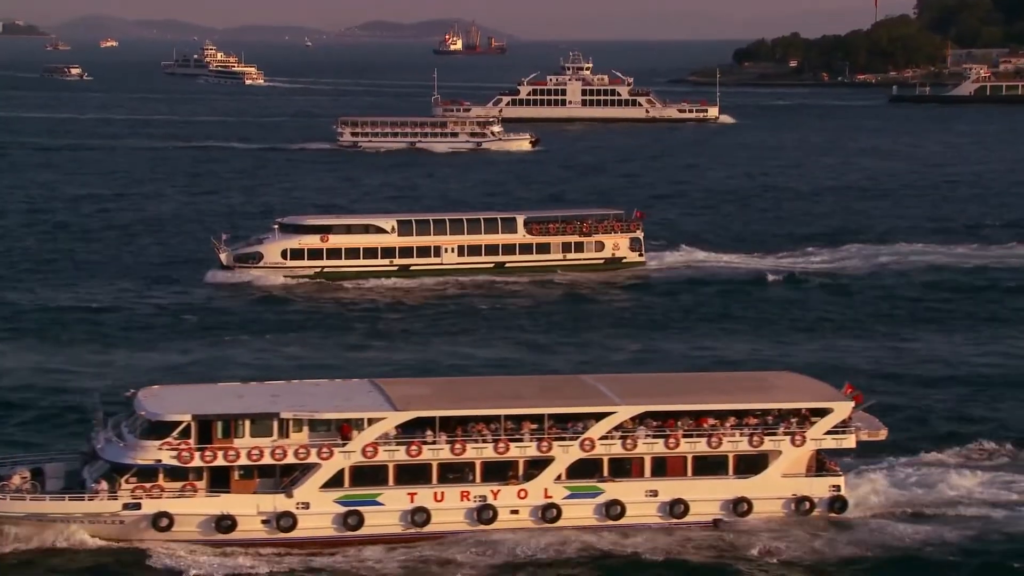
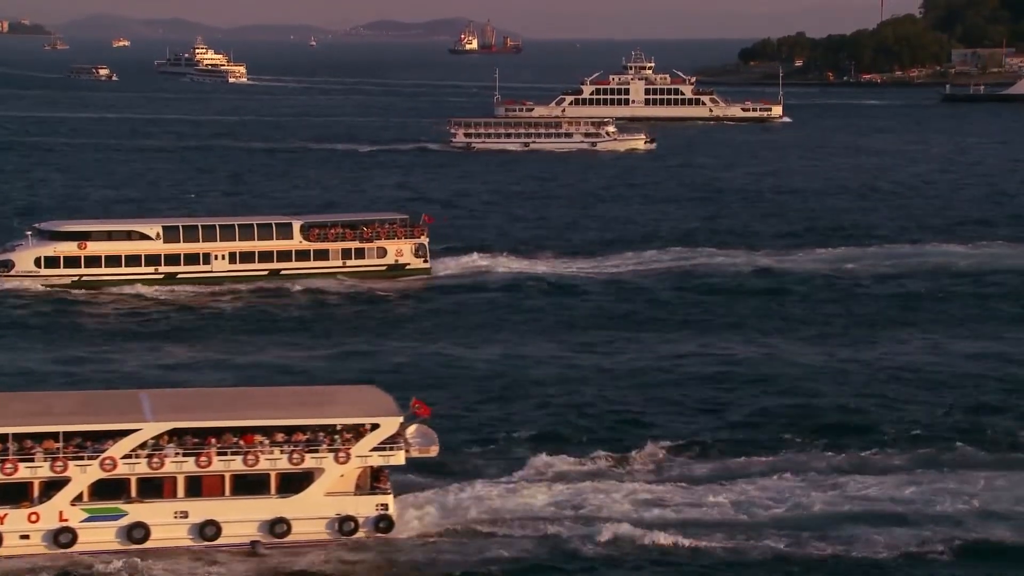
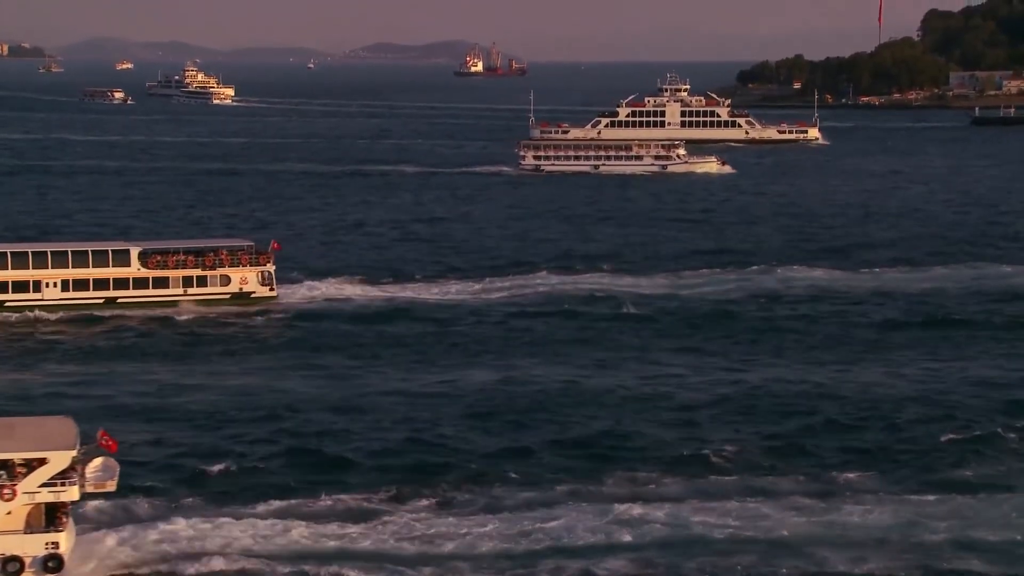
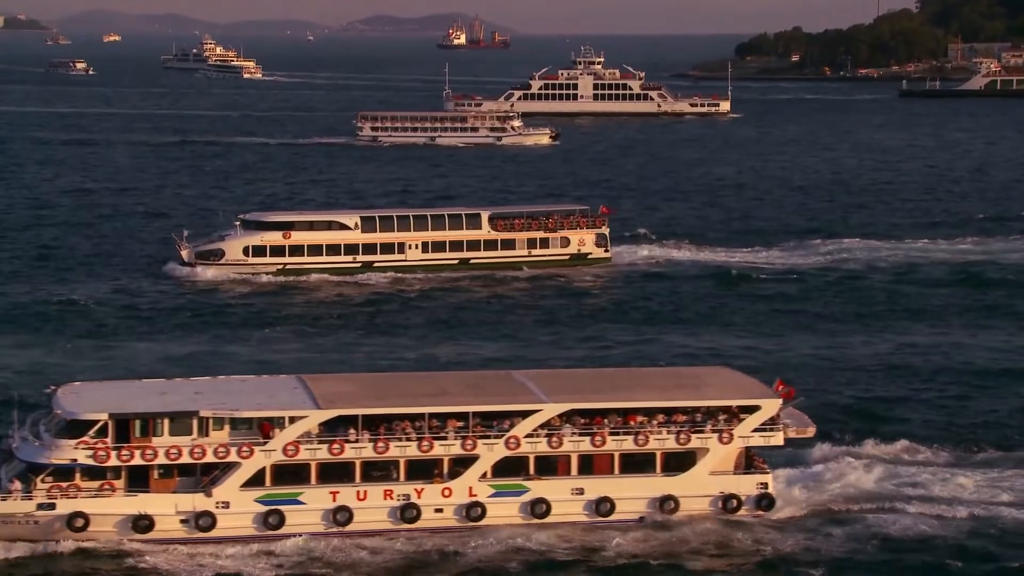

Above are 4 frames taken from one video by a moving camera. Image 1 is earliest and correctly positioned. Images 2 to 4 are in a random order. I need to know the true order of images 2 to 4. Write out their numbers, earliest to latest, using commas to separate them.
4, 2, 3
